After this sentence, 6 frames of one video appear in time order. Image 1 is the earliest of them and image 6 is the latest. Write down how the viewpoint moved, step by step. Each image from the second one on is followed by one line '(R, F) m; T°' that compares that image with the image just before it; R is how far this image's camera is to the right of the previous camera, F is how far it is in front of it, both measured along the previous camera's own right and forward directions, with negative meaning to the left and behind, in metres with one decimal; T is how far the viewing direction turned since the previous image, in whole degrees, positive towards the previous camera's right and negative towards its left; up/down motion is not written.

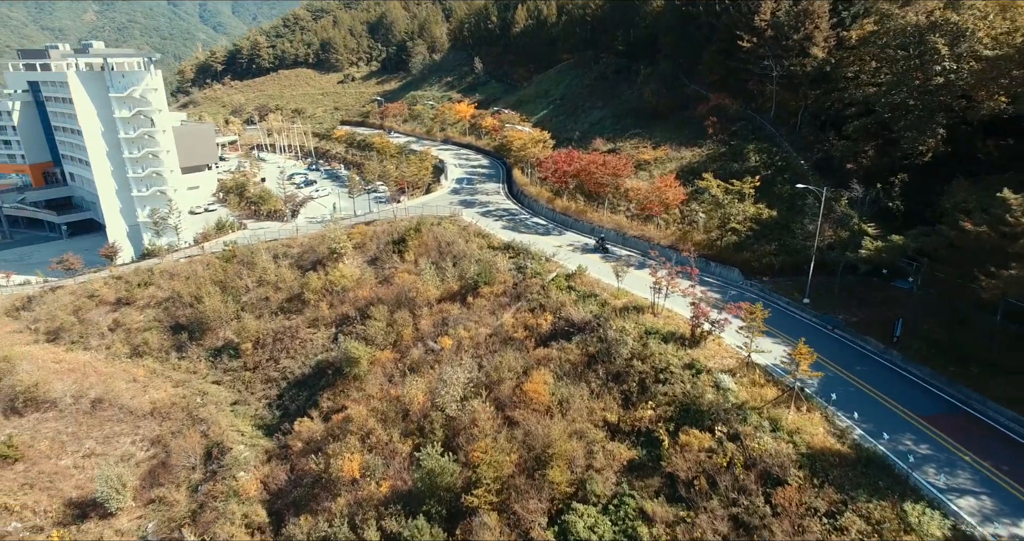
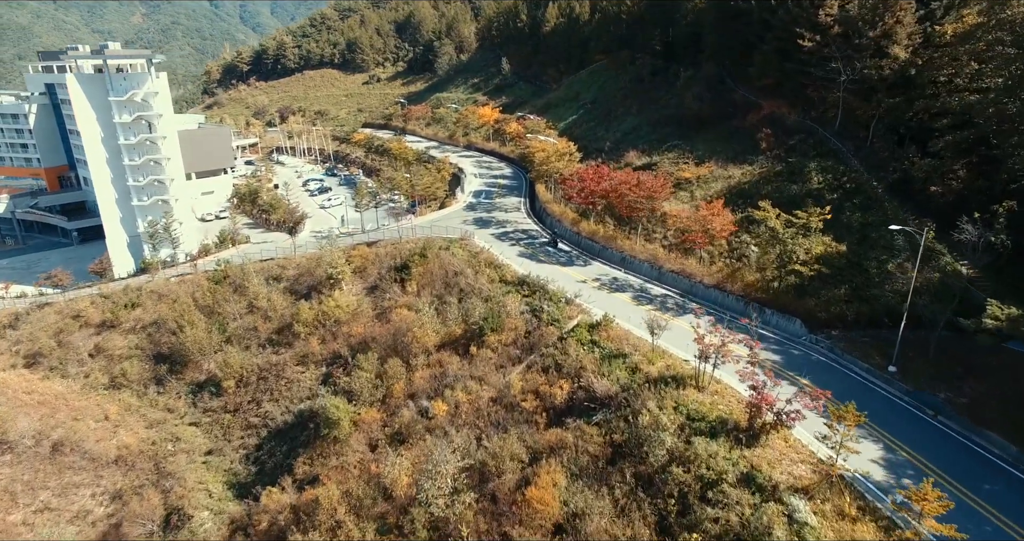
(+0.8, +5.1) m; -3°
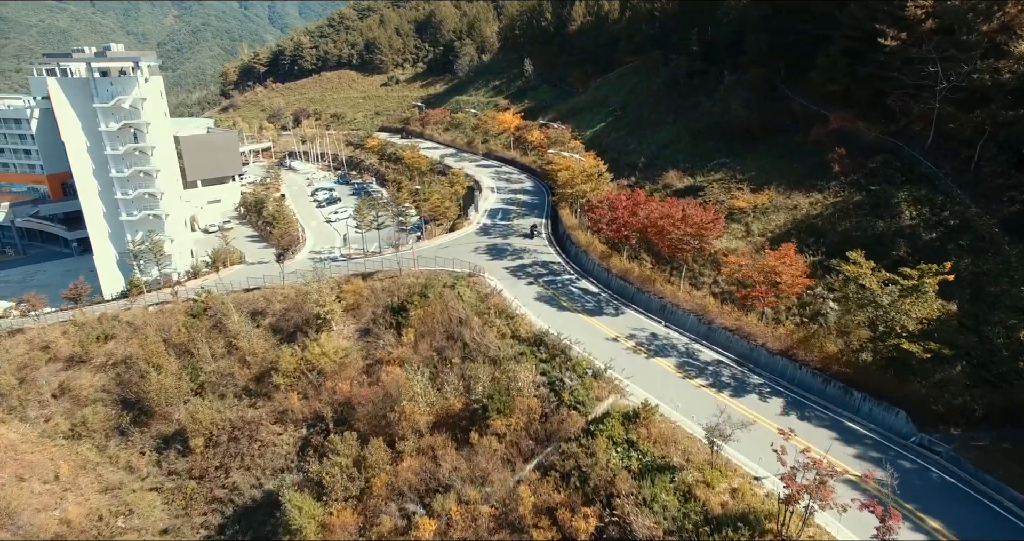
(+0.3, +5.5) m; -2°
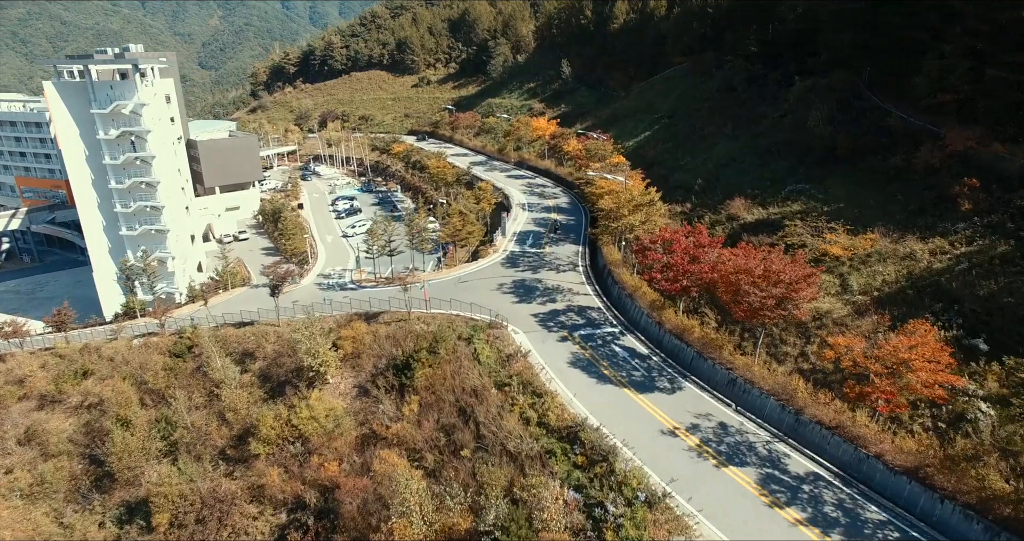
(+0.1, +5.5) m; -3°
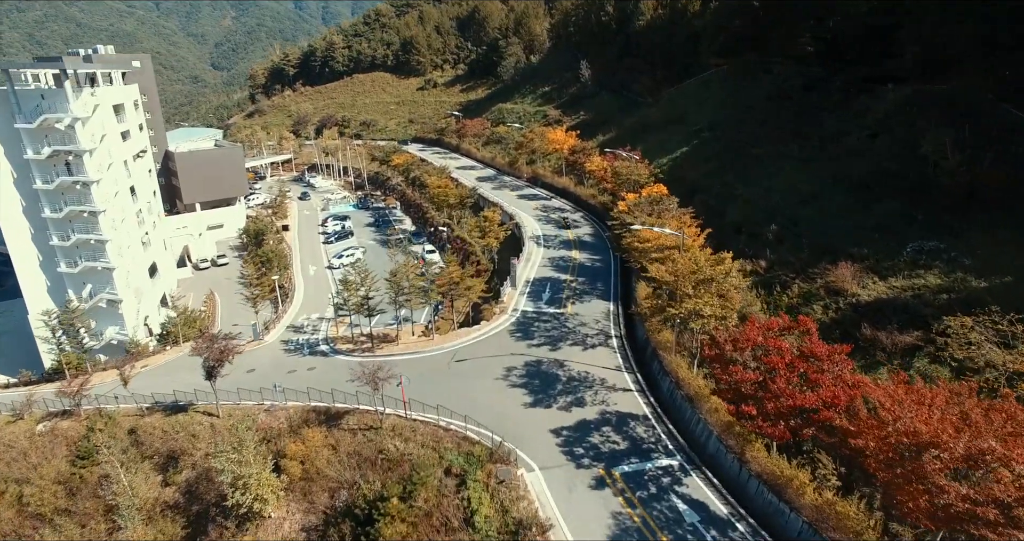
(0.0, +7.9) m; -1°
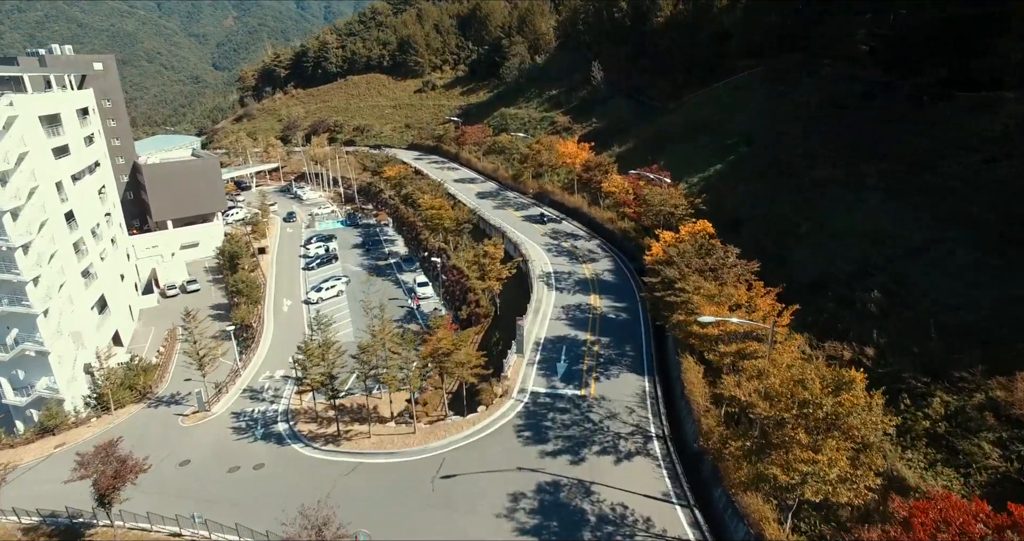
(-0.1, +6.5) m; 0°
